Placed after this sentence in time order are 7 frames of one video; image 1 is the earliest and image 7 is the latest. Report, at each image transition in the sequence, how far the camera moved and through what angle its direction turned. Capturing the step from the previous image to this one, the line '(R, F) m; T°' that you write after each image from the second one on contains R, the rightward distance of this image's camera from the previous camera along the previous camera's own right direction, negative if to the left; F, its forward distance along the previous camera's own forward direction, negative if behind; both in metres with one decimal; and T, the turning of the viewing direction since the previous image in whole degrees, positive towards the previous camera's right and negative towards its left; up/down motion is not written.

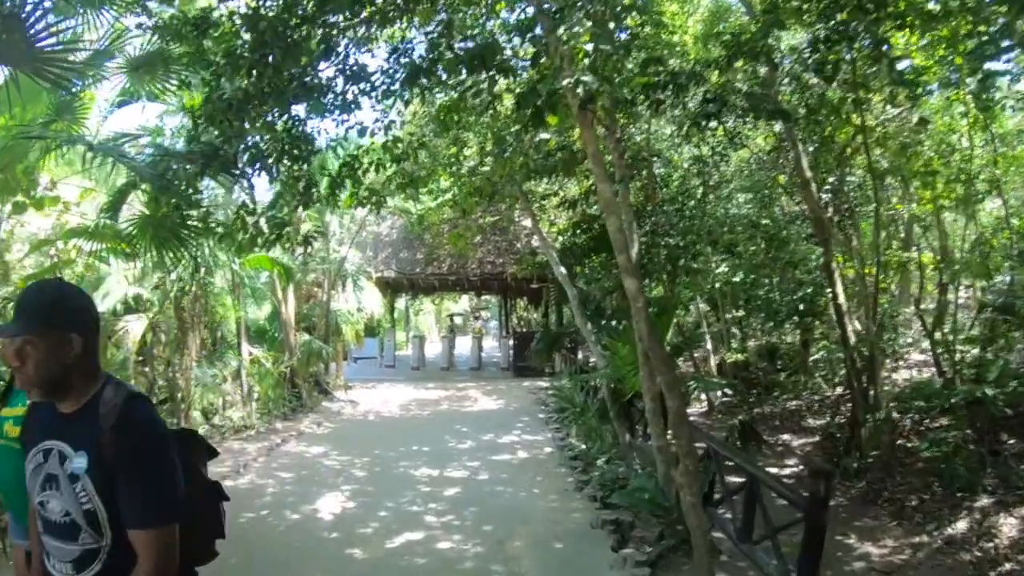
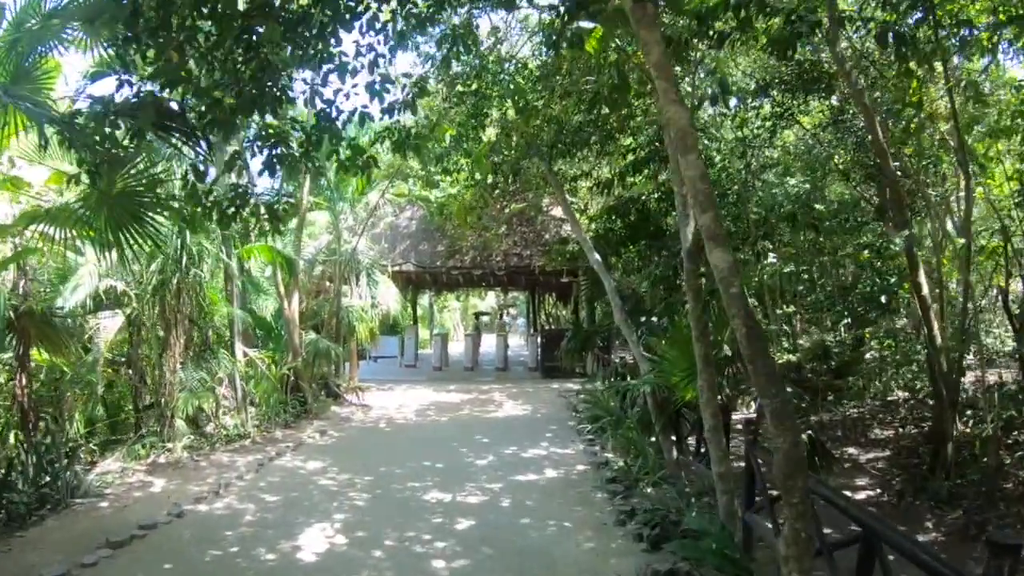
(0.0, +1.1) m; -2°
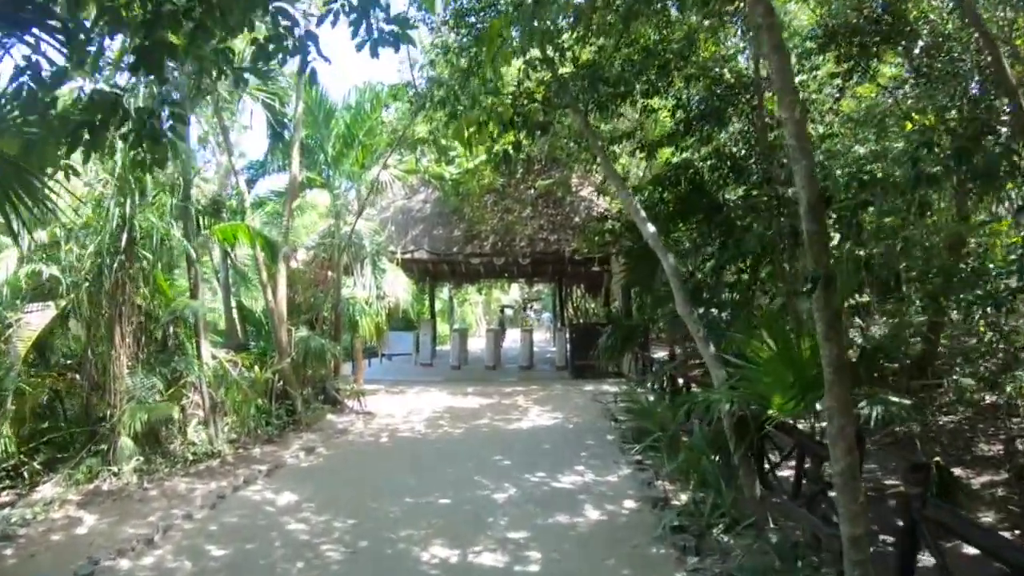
(0.0, +1.6) m; -2°
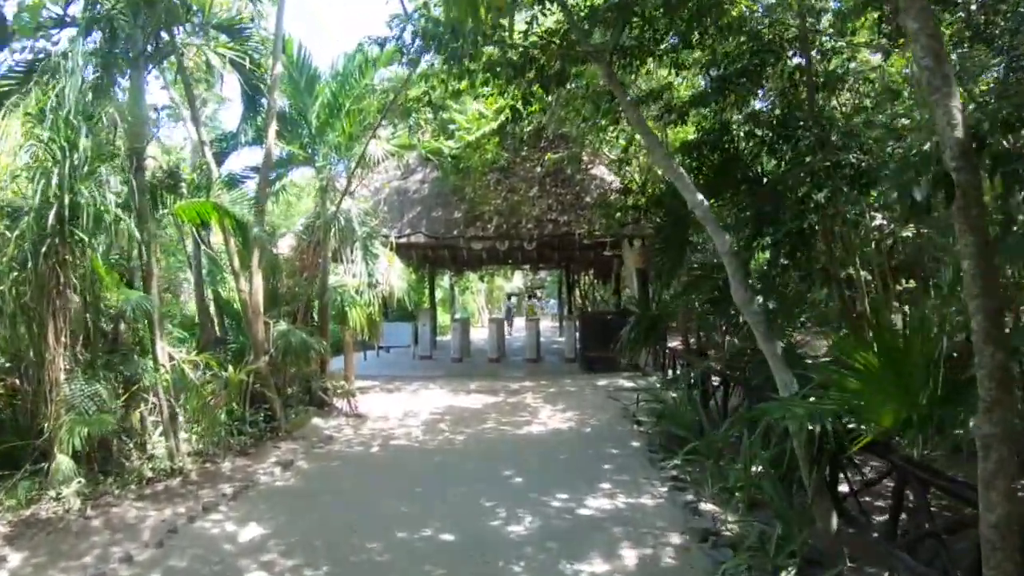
(-0.1, +1.0) m; 0°
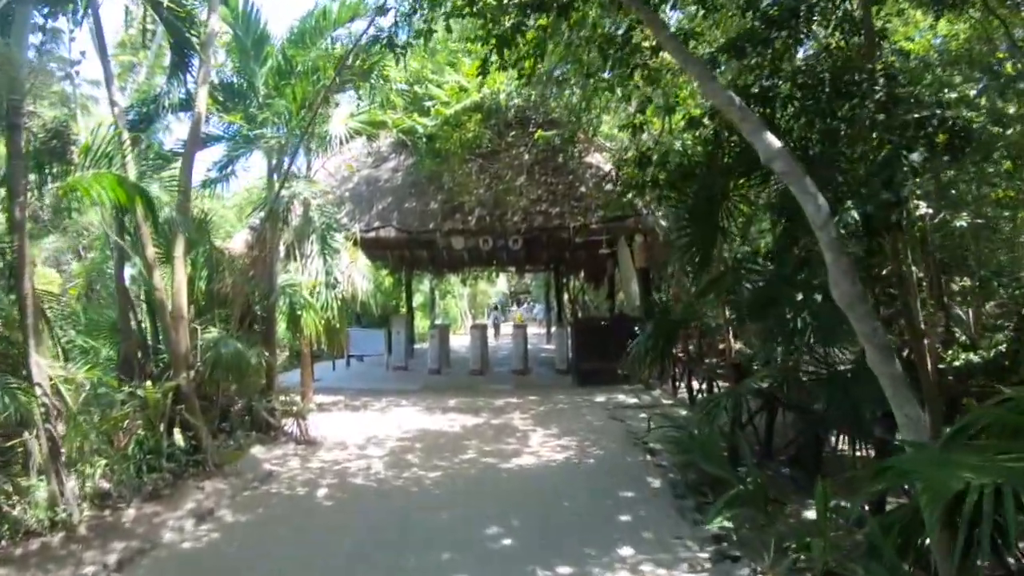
(0.0, +1.3) m; +1°
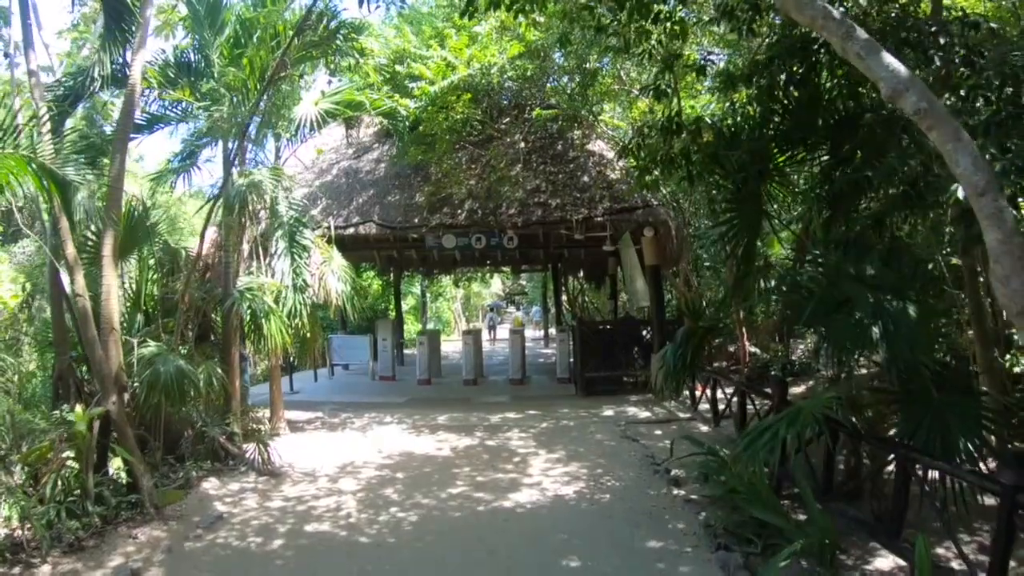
(0.0, +0.9) m; 0°
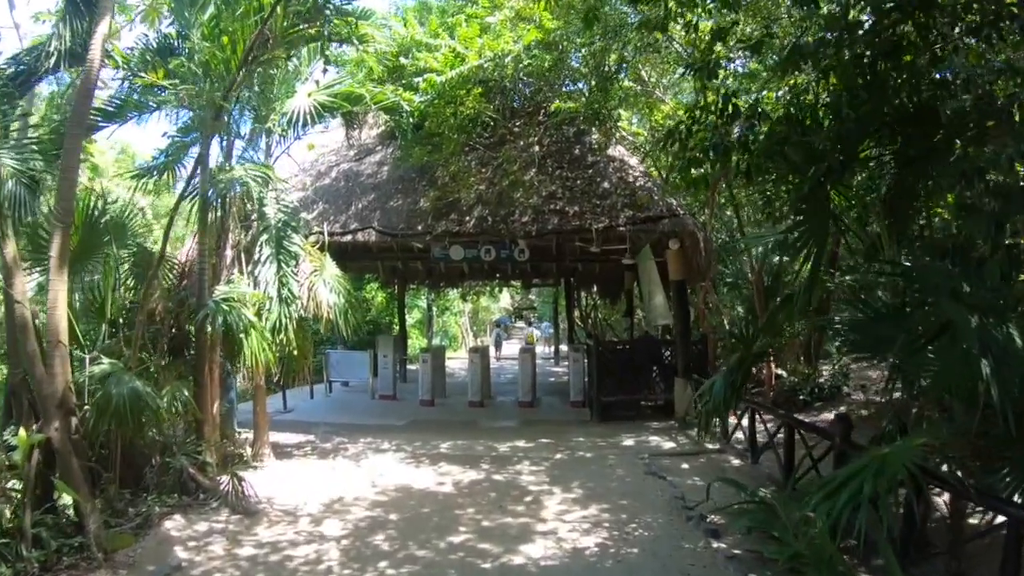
(0.0, +0.7) m; -1°
